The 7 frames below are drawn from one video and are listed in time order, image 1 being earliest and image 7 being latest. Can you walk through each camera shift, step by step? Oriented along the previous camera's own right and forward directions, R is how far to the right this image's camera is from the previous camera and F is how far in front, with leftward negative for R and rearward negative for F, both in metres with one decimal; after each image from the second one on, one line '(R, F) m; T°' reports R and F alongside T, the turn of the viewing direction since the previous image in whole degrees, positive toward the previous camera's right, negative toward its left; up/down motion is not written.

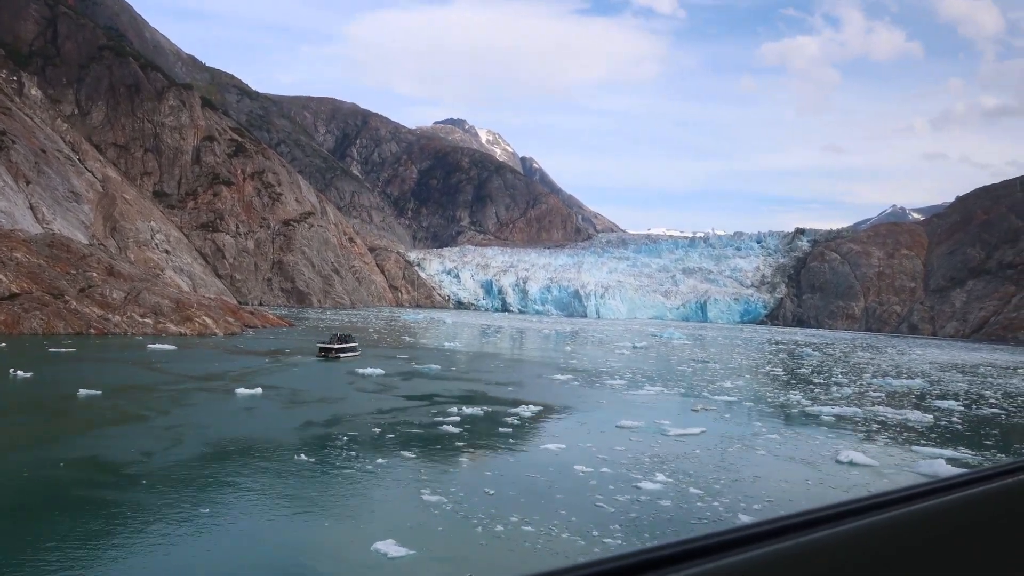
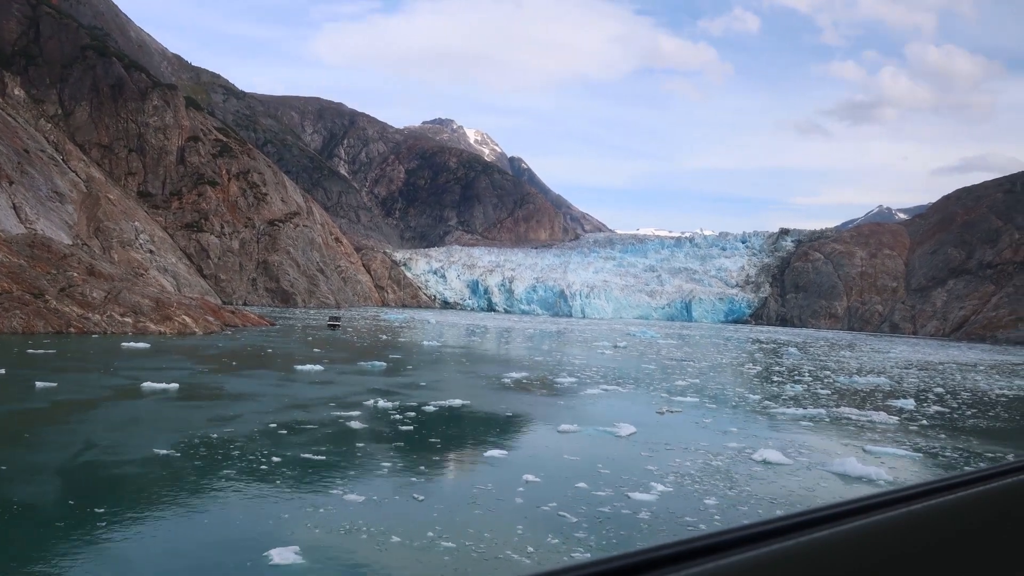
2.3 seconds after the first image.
(+0.3, -0.4) m; +1°
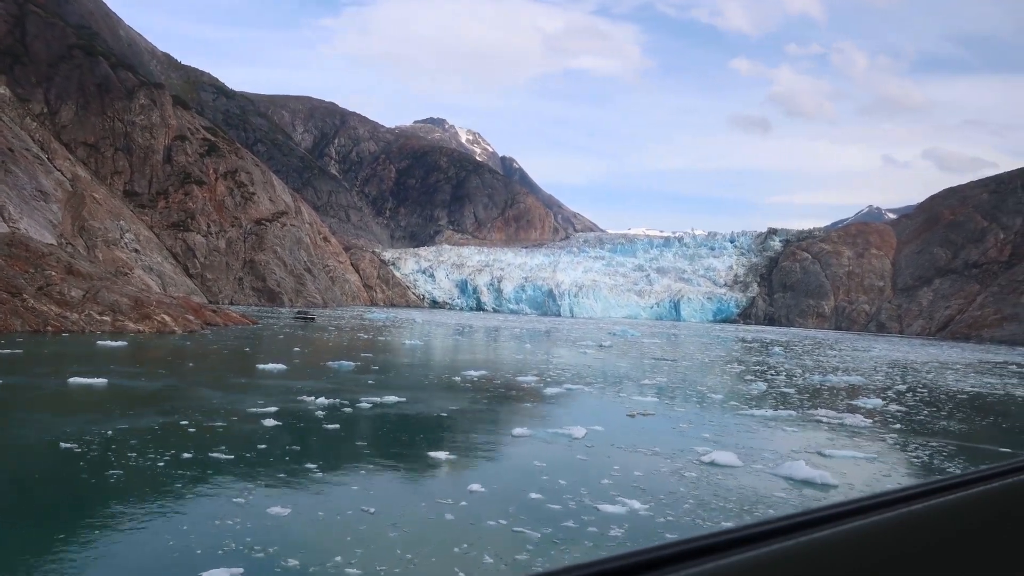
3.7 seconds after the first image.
(+0.3, -0.2) m; +1°
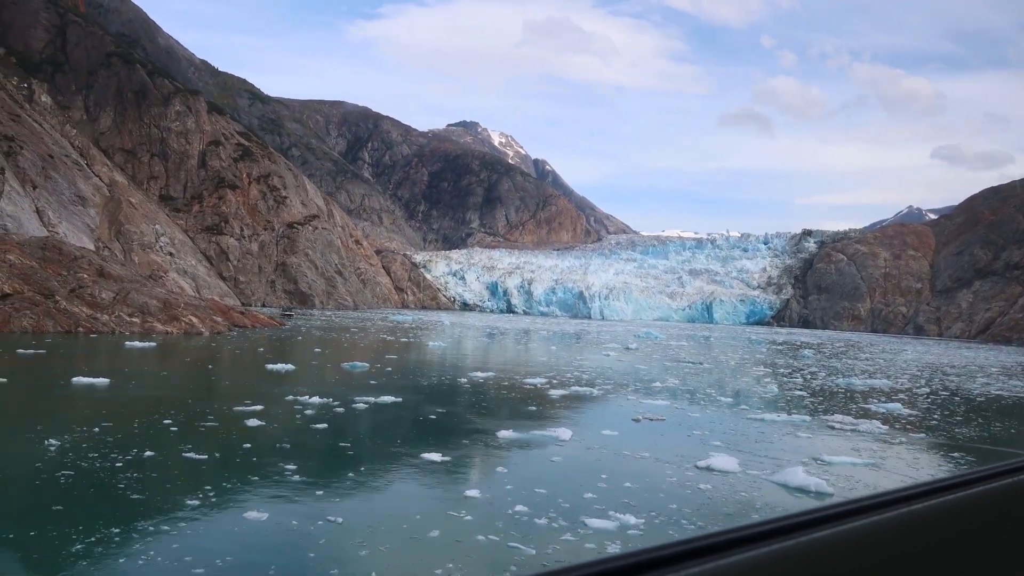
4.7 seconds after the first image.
(+0.3, 0.0) m; -3°
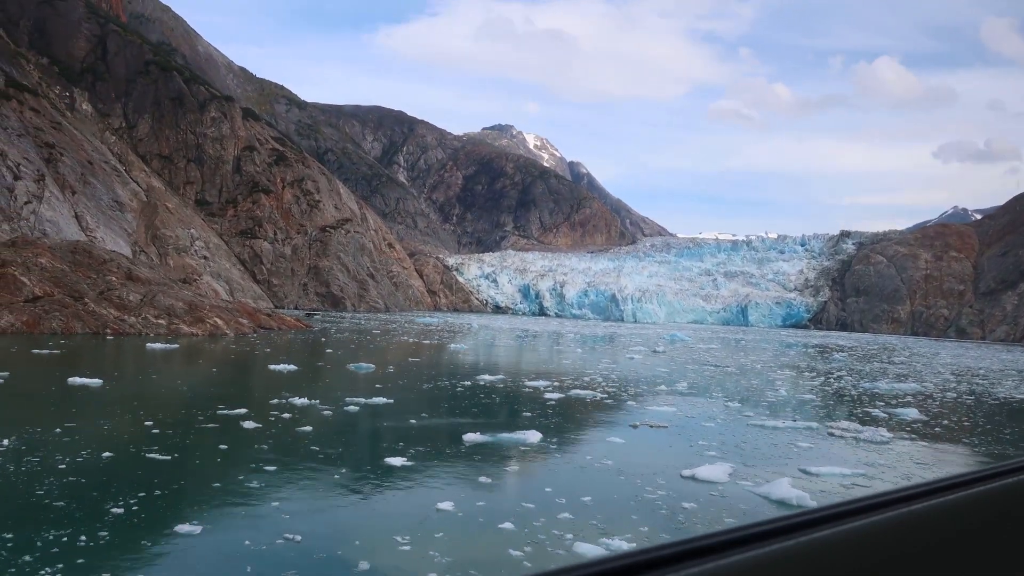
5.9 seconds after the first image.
(+0.4, +0.1) m; -3°
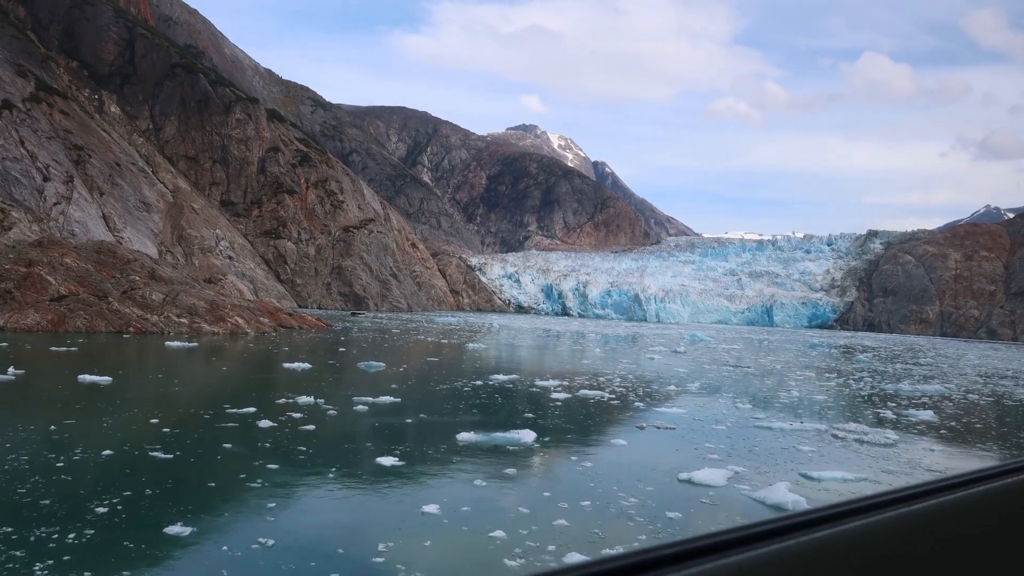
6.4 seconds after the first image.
(+0.2, 0.0) m; -2°
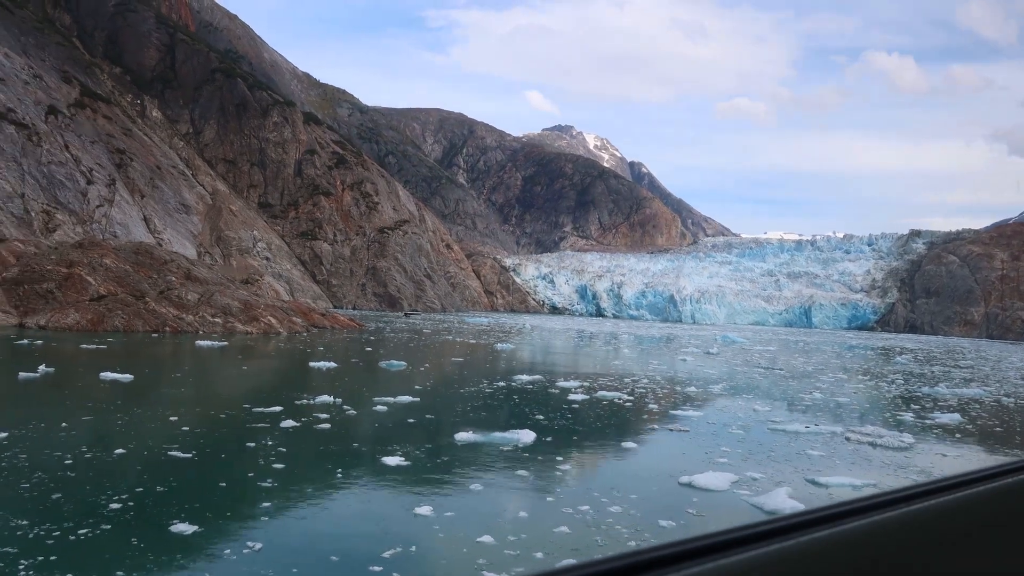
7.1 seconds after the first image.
(+0.2, 0.0) m; -3°
